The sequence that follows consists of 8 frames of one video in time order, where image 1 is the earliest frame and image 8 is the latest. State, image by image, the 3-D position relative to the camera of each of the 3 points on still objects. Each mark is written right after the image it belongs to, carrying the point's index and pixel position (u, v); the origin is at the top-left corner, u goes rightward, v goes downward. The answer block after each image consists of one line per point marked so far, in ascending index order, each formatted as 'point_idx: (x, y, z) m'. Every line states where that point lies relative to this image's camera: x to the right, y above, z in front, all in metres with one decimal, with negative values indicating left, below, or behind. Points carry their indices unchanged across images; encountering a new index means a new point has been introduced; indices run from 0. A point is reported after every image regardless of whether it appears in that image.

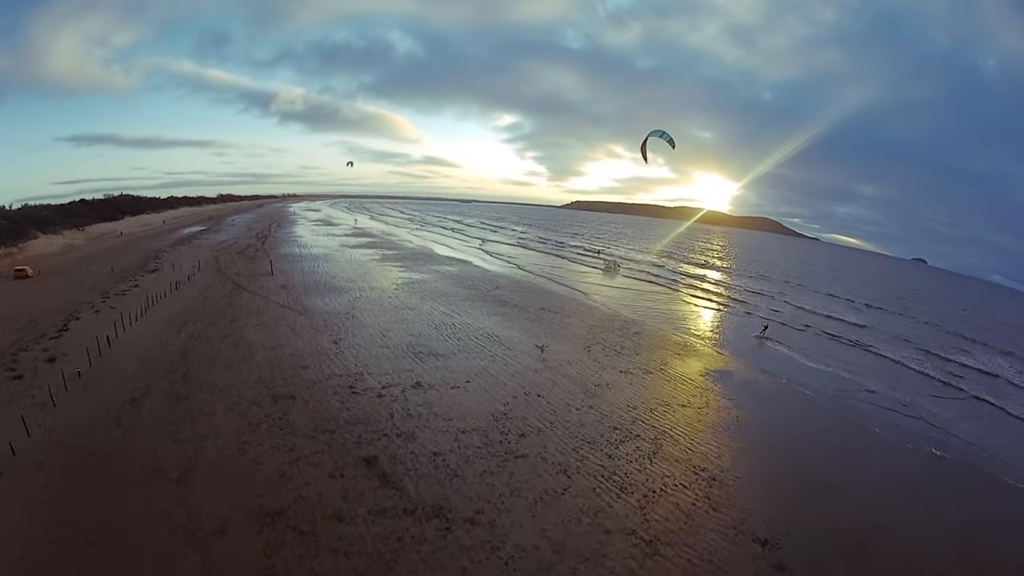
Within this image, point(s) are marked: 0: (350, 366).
0: (-2.5, -1.2, +7.2) m
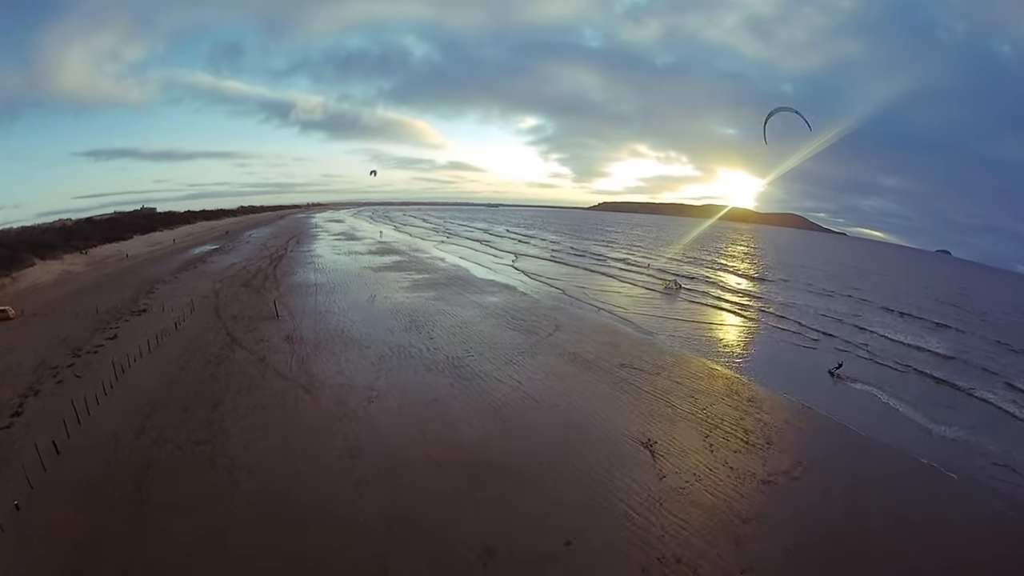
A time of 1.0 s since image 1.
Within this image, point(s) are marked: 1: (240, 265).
0: (-1.3, -2.2, +4.6) m
1: (-11.2, +0.9, +19.1) m
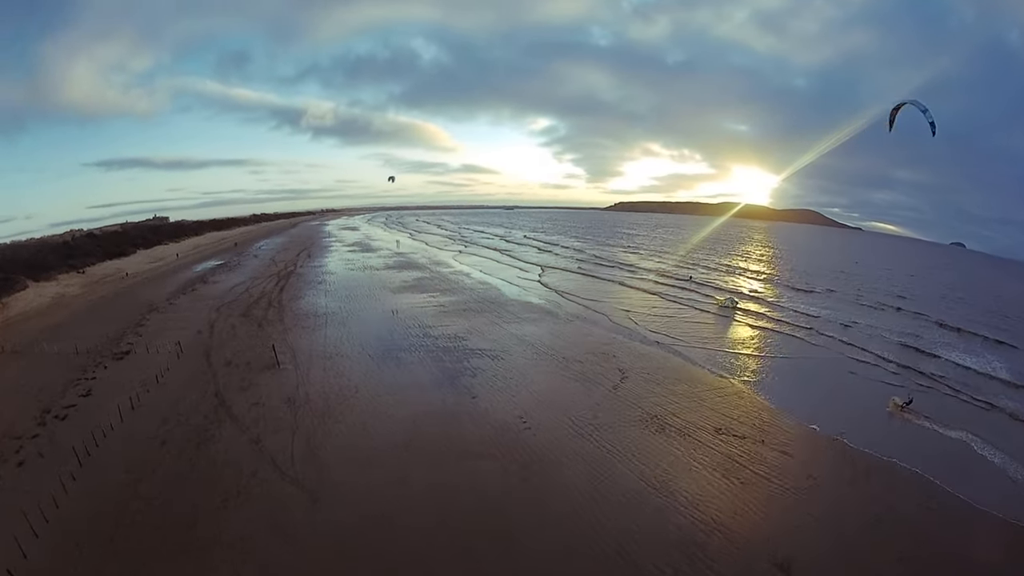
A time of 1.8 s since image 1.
0: (-0.4, -2.9, +2.7) m
1: (-10.0, 0.0, +17.5) m
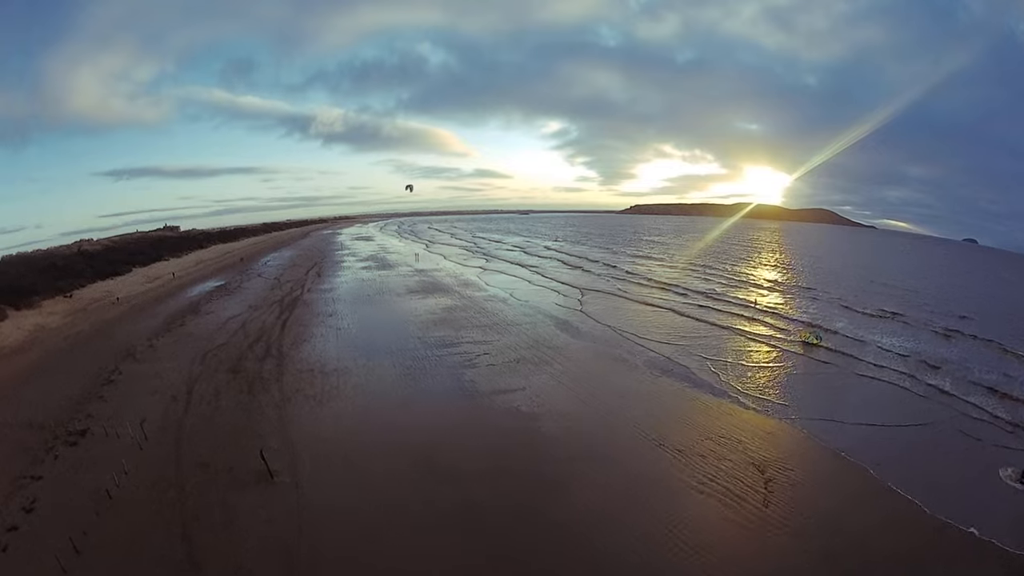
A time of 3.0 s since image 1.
0: (+0.7, -3.8, +0.2) m
1: (-8.6, -1.0, +15.1) m
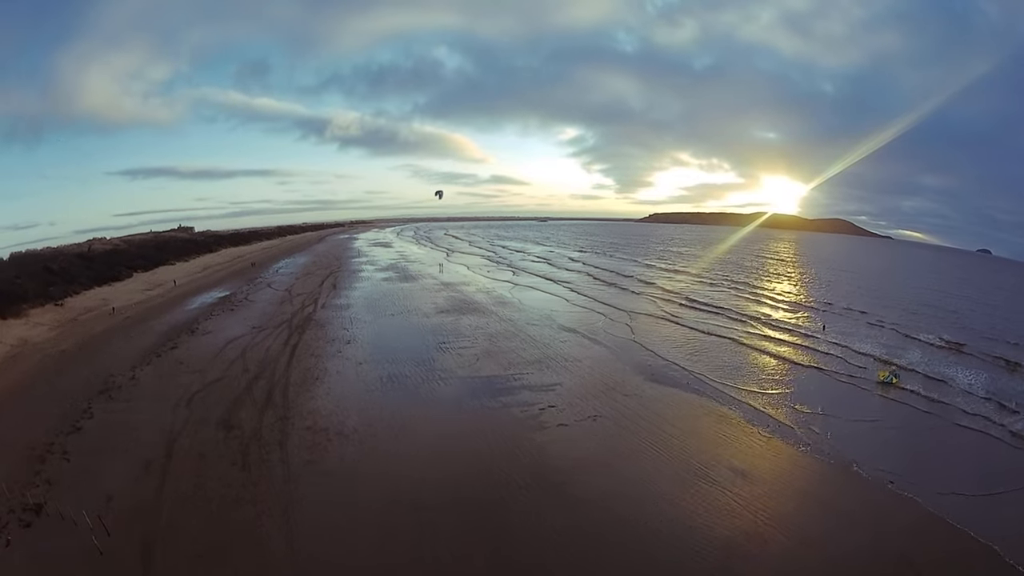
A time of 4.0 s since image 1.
0: (+1.8, -4.3, -2.1) m
1: (-7.1, -1.6, +13.0) m
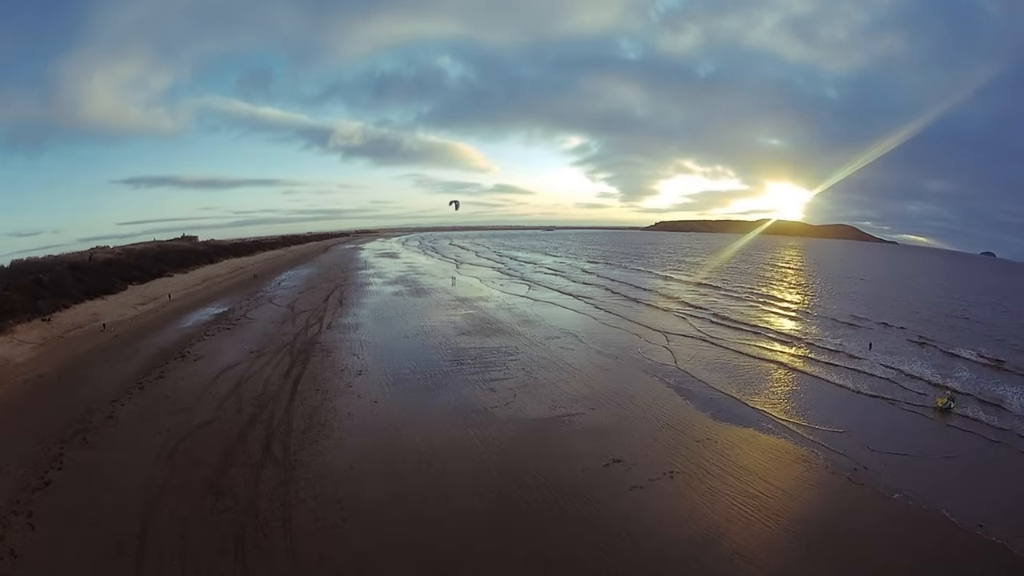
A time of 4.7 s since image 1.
0: (+2.5, -4.5, -3.7) m
1: (-6.3, -2.1, +11.5) m
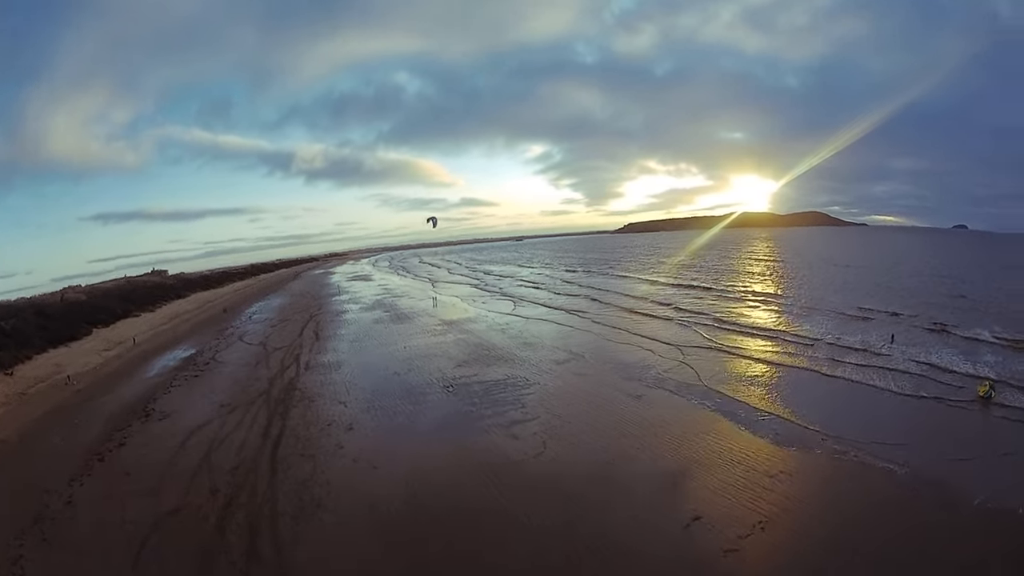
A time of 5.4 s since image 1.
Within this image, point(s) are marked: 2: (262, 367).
0: (+4.1, -4.4, -5.8) m
1: (-5.8, -3.1, +8.9) m
2: (-8.3, -2.6, +15.2) m
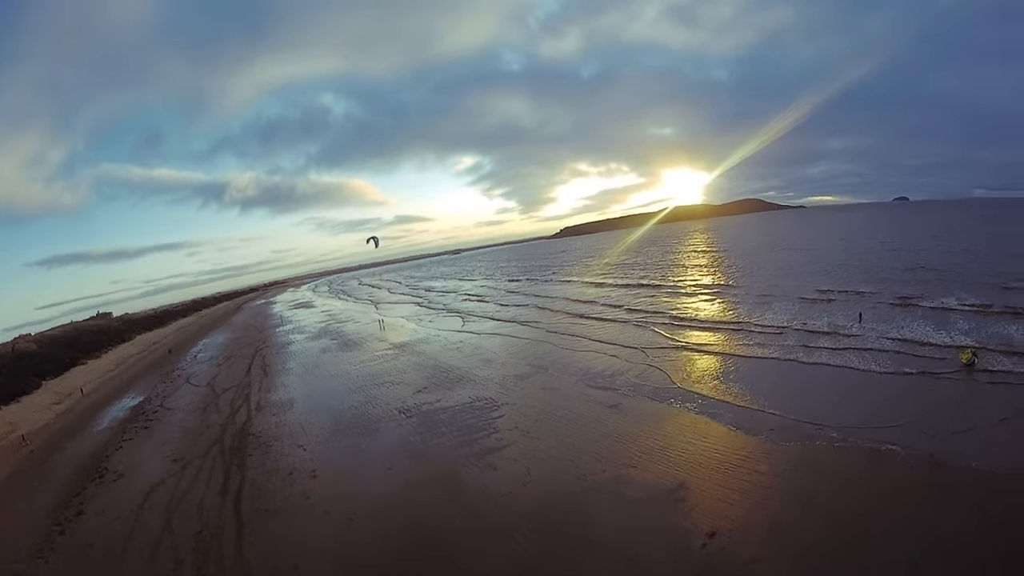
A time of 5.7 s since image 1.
0: (+4.5, -3.9, -7.3) m
1: (-6.4, -3.8, +6.8) m
2: (-9.4, -3.7, +13.0) m
